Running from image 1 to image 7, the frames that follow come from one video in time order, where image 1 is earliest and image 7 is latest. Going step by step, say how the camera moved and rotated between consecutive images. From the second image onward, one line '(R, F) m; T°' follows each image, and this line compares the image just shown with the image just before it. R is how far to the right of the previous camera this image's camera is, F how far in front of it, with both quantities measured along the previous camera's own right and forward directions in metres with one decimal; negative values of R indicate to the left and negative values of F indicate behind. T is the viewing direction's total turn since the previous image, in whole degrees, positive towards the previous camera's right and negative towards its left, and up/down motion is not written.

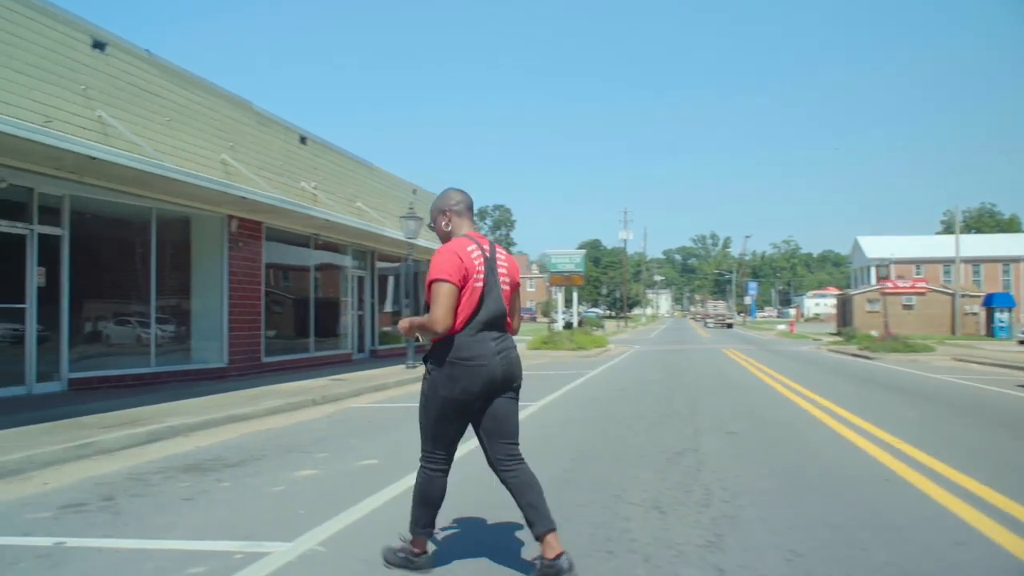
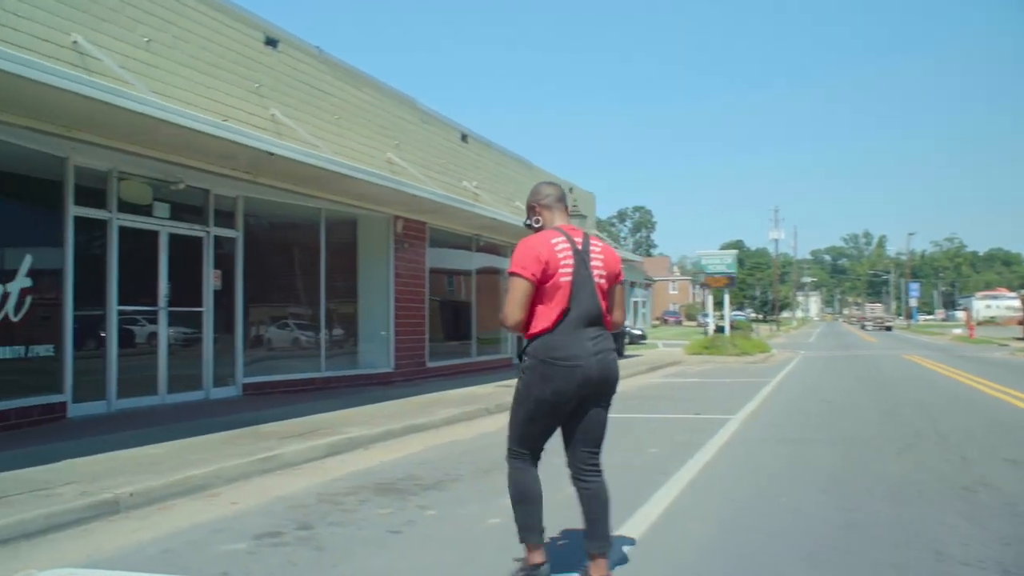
(-0.8, +1.1) m; -9°
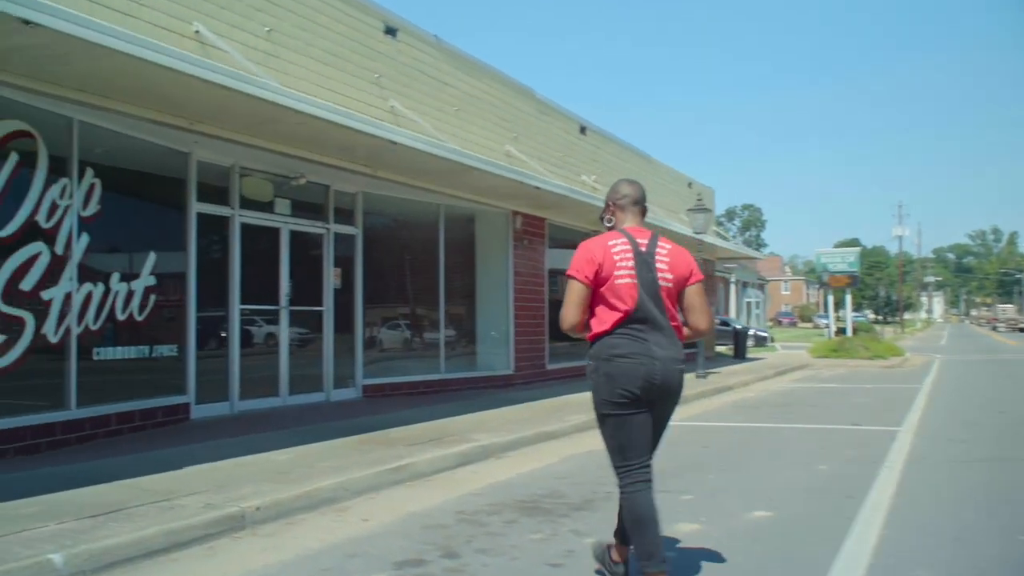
(-0.4, +0.8) m; -7°
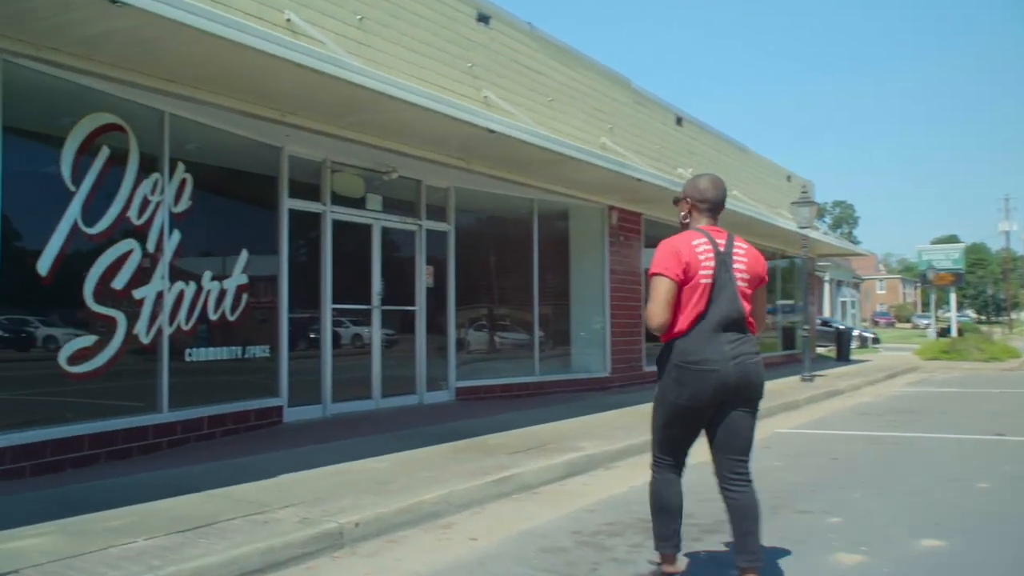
(-0.3, +0.6) m; -5°
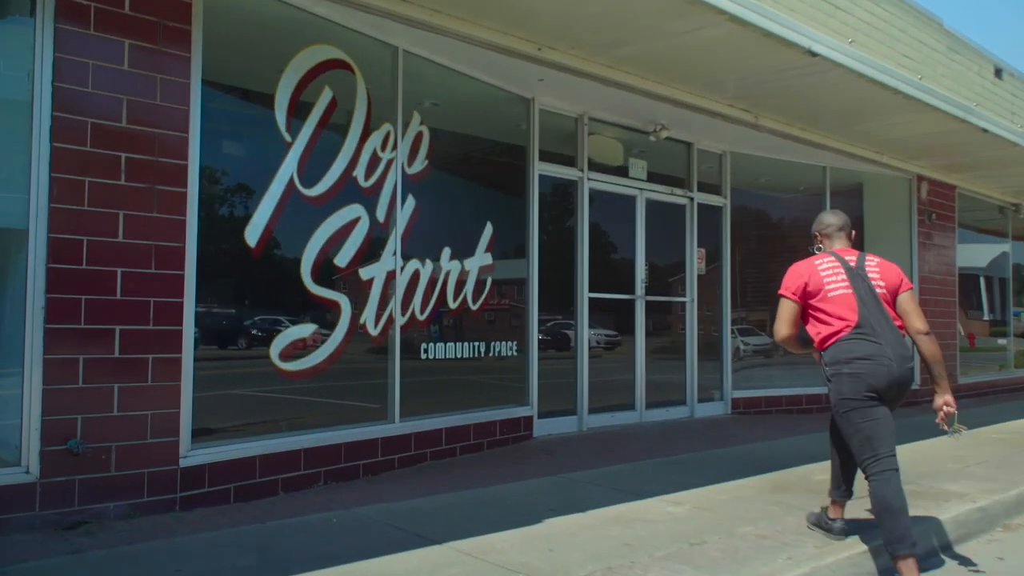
(-0.8, +2.1) m; -14°
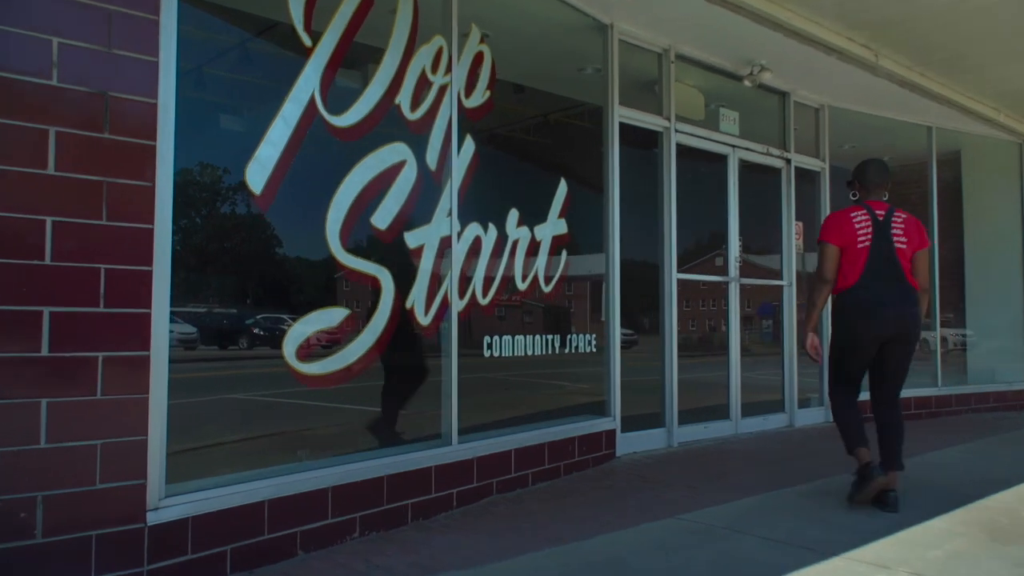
(-0.5, +1.8) m; 0°
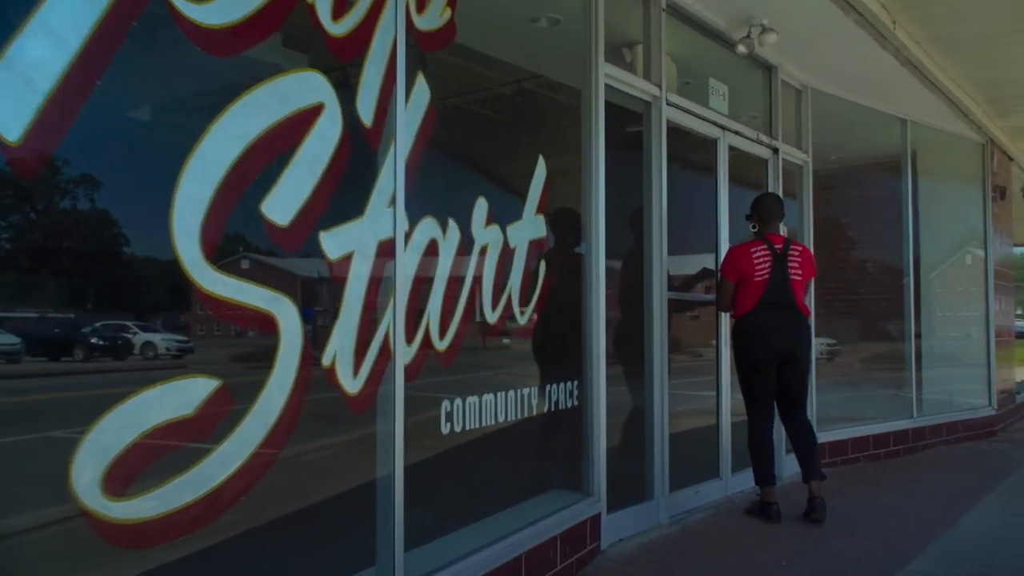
(-0.4, +1.9) m; +9°
